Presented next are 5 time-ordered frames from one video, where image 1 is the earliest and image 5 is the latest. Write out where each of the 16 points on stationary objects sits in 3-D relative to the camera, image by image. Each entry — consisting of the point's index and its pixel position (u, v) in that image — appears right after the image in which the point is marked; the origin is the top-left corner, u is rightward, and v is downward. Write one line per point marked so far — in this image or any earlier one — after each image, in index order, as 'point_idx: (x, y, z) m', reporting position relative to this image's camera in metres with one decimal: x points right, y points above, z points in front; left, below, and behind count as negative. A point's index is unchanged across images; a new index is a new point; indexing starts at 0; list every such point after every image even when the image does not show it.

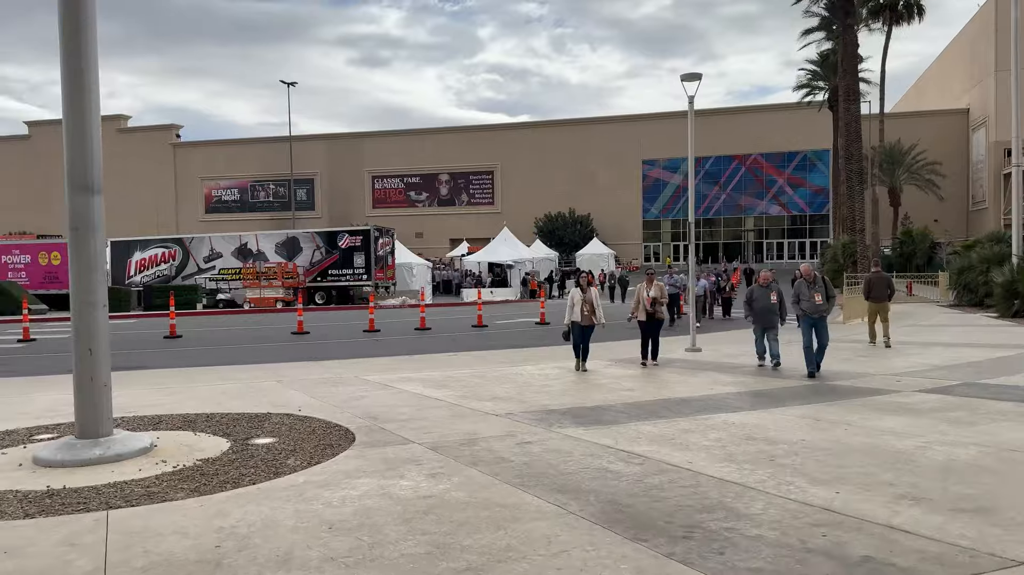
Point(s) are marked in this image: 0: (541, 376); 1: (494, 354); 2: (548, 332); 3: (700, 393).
0: (+0.4, -1.2, +10.9) m
1: (-0.4, -1.2, +14.5) m
2: (+0.9, -1.1, +19.7) m
3: (+2.3, -1.3, +9.4) m
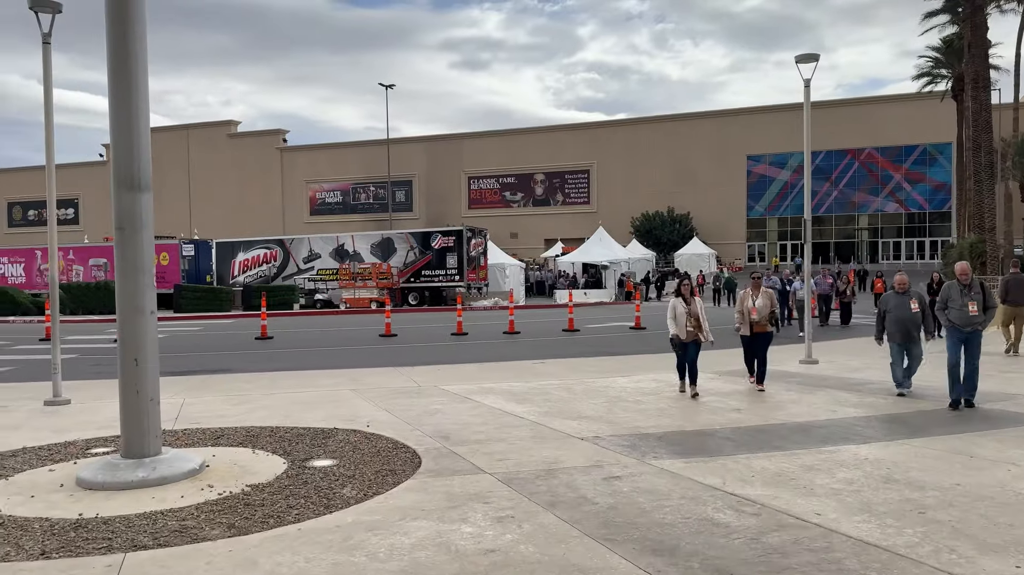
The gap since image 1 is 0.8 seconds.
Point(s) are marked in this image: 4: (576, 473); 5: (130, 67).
0: (+1.5, -1.3, +9.9) m
1: (+1.2, -1.3, +13.5) m
2: (+3.1, -1.2, +18.6) m
3: (+3.2, -1.3, +8.1) m
4: (+0.5, -1.4, +5.8) m
5: (-2.9, +1.7, +6.0) m
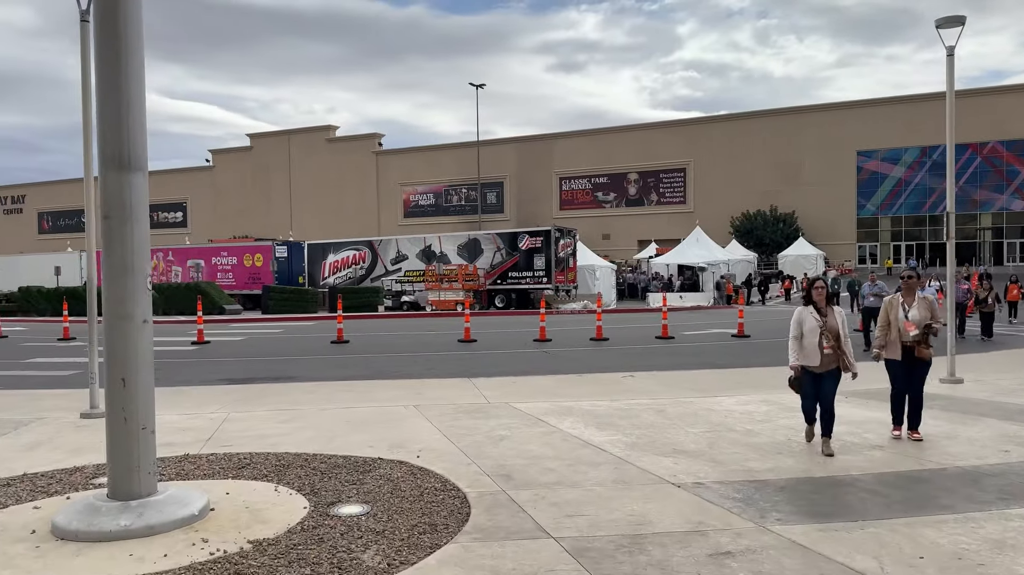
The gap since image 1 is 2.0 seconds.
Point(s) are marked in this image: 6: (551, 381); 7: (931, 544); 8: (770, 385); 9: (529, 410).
0: (+2.4, -1.4, +8.2) m
1: (+2.6, -1.3, +11.9) m
2: (+5.0, -1.3, +16.7) m
3: (+3.9, -1.4, +6.3) m
4: (+0.9, -1.4, +4.3) m
5: (-2.5, +1.7, +4.9) m
6: (+0.6, -1.4, +11.3) m
7: (+2.4, -1.4, +4.4) m
8: (+3.5, -1.3, +10.8) m
9: (+0.2, -1.4, +8.7) m
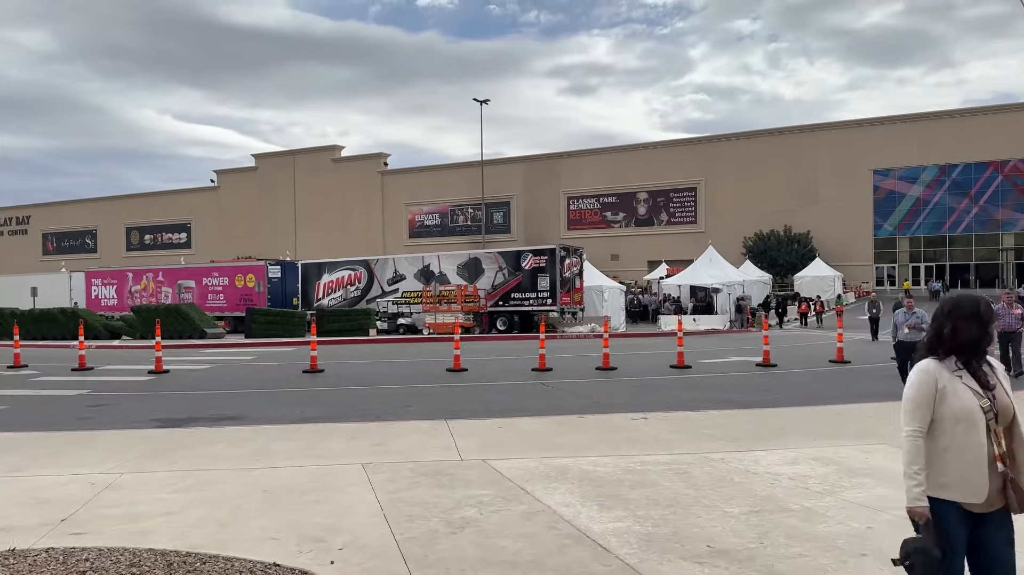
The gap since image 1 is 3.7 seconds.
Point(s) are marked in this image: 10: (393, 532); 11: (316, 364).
0: (+2.2, -1.6, +6.1) m
1: (+2.4, -1.6, +9.8) m
2: (+4.9, -1.7, +14.5) m
3: (+3.6, -1.5, +4.2) m
4: (+0.6, -1.5, +2.2) m
5: (-2.7, +1.6, +3.0) m
6: (+0.4, -1.6, +9.3) m
7: (+2.1, -1.5, +2.3) m
8: (+3.4, -1.6, +8.7) m
9: (0.0, -1.6, +6.7) m
10: (-0.8, -1.6, +5.1) m
11: (-4.1, -1.6, +16.3) m
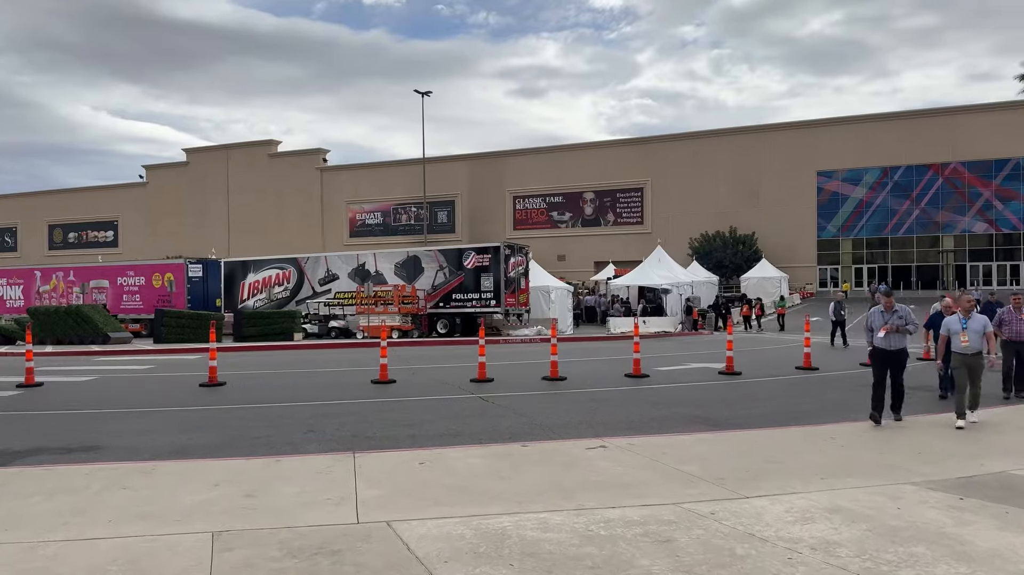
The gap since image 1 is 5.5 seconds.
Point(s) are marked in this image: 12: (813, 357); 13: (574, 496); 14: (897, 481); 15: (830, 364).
0: (+1.7, -1.5, +4.3) m
1: (+1.6, -1.6, +7.9) m
2: (+3.8, -1.7, +12.9) m
3: (+3.3, -1.5, +2.5) m
4: (+0.4, -1.5, +0.3) m
5: (-3.0, +1.6, +0.8) m
6: (-0.3, -1.6, +7.3) m
7: (+1.9, -1.5, +0.5) m
8: (+2.7, -1.6, +6.9) m
9: (-0.5, -1.5, +4.7) m
10: (-1.2, -1.5, +3.1) m
11: (-5.3, -1.6, +14.0) m
12: (+6.3, -1.5, +16.4) m
13: (+0.4, -1.6, +5.9) m
14: (+3.1, -1.5, +6.3) m
15: (+6.5, -1.6, +15.9) m
